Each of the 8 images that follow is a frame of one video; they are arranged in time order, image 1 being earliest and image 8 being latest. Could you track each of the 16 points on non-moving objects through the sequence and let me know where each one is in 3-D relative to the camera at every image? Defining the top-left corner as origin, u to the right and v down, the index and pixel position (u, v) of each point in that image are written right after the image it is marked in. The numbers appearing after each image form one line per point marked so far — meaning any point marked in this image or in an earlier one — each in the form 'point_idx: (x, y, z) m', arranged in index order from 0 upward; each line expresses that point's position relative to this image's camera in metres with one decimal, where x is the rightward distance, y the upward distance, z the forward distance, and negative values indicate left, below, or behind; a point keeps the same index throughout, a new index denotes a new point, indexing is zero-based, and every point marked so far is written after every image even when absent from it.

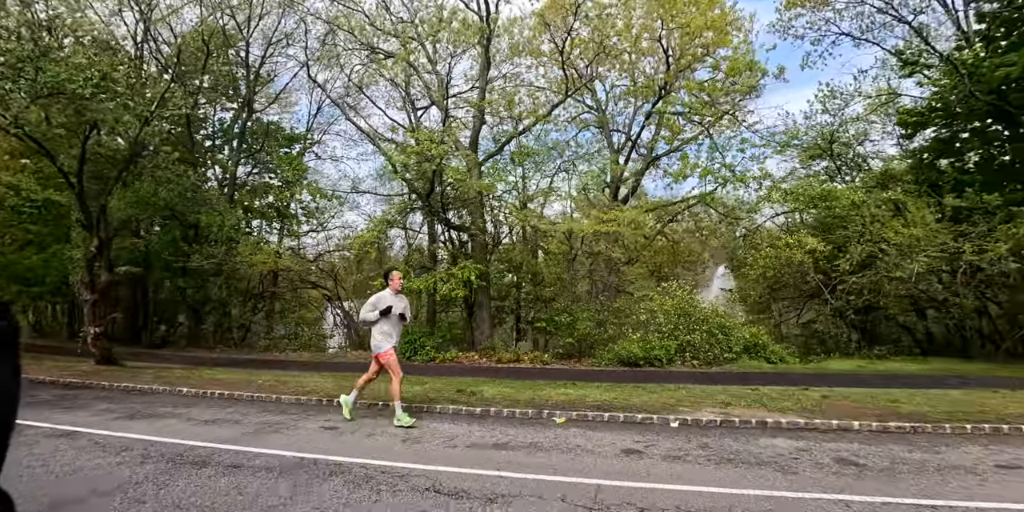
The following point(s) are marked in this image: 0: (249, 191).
0: (-9.4, +2.3, +17.8) m
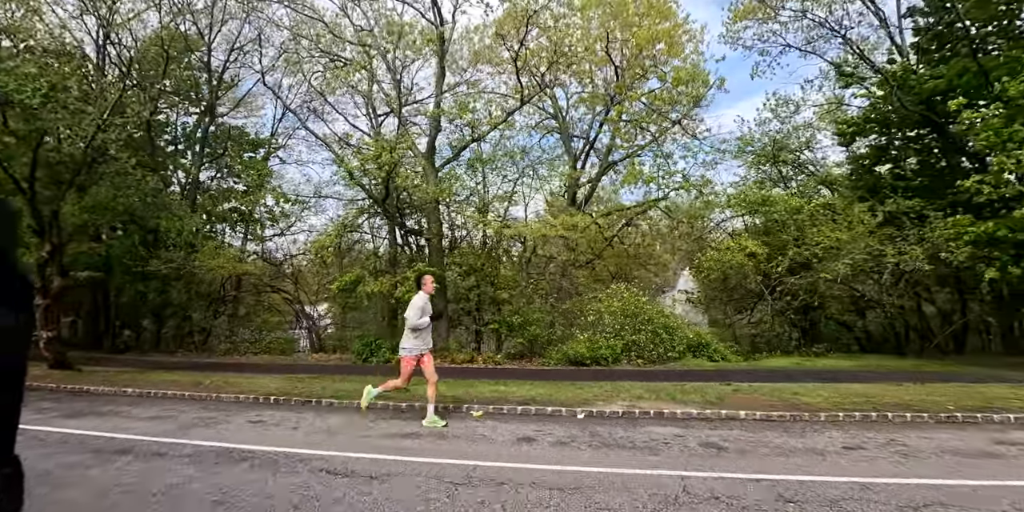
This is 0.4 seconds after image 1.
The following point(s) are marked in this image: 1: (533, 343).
0: (-10.8, +2.2, +18.0) m
1: (+0.6, -2.6, +15.3) m
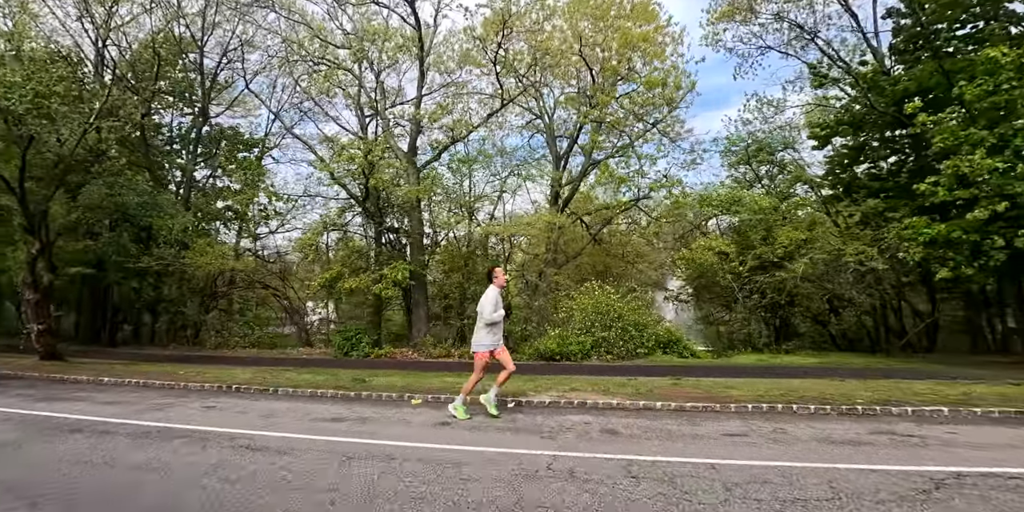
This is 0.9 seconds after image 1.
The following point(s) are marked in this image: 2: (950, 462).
0: (-11.5, +2.4, +18.8) m
1: (-0.2, -2.5, +15.8) m
2: (+4.0, -1.9, +4.7) m
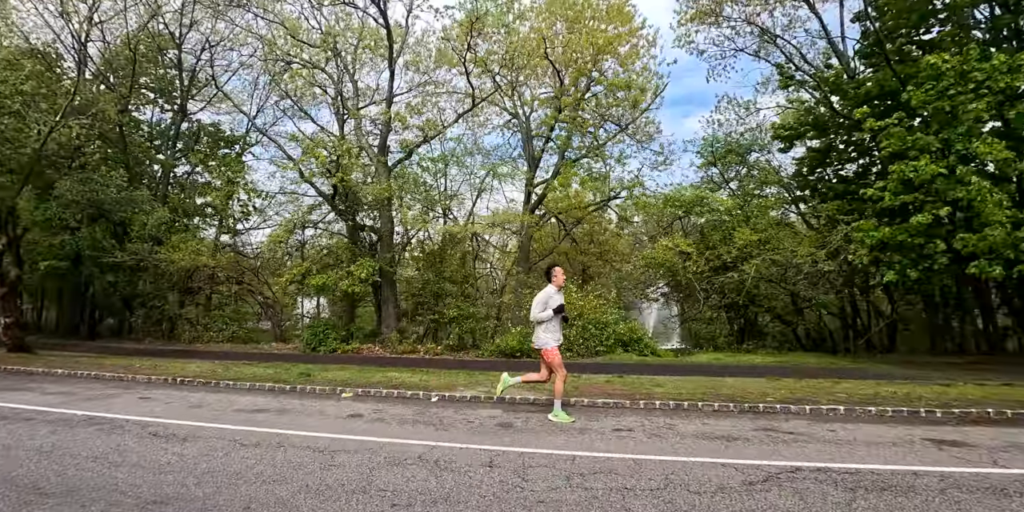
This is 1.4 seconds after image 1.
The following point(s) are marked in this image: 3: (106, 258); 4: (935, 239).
0: (-12.5, +2.5, +19.2) m
1: (-1.3, -2.5, +16.1) m
2: (+2.8, -2.0, +5.0) m
3: (-13.6, -0.1, +16.8) m
4: (+9.7, +0.4, +11.7) m
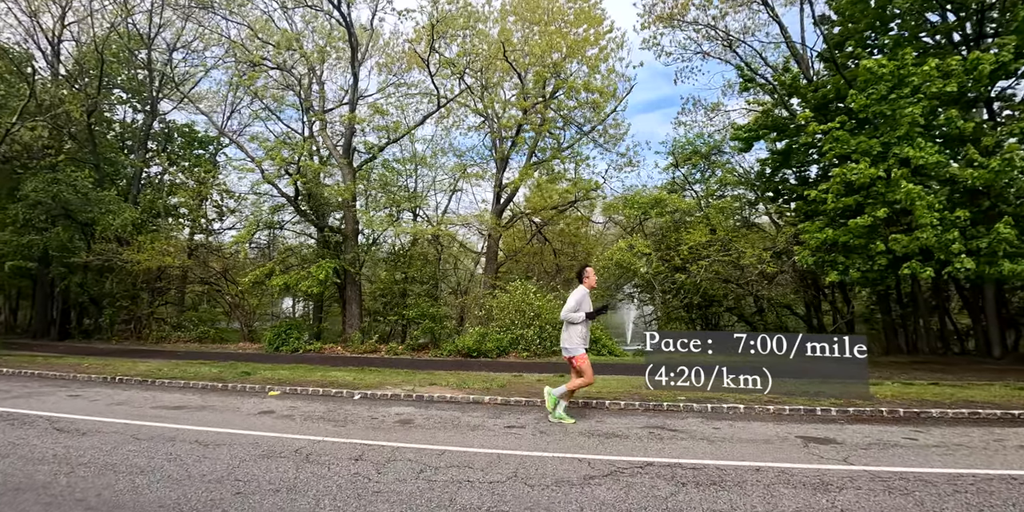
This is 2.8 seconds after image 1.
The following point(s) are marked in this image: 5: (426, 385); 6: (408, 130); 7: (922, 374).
0: (-13.7, +2.5, +19.4) m
1: (-2.5, -2.5, +16.3) m
2: (+1.5, -2.0, +5.1) m
3: (-14.8, -0.1, +17.1) m
4: (+8.5, +0.4, +11.9) m
5: (-1.5, -2.3, +8.9) m
6: (-3.7, +4.5, +18.1) m
7: (+9.3, -2.7, +11.5) m
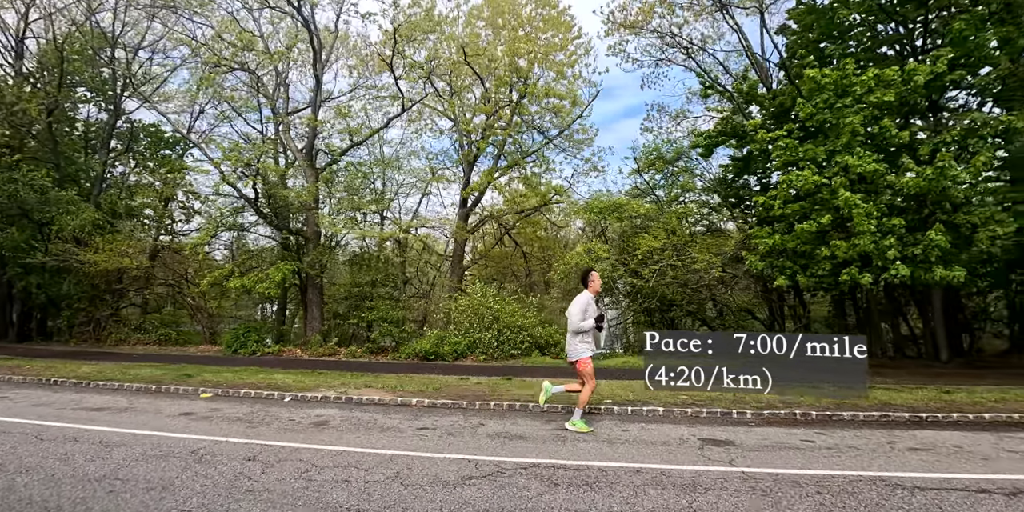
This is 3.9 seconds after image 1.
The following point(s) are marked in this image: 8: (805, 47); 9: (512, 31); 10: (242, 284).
0: (-15.0, +2.5, +19.3) m
1: (-3.8, -2.6, +16.3) m
2: (+0.5, -2.0, +5.2) m
3: (-16.0, -0.1, +16.9) m
4: (+7.3, +0.2, +12.1) m
5: (-2.6, -2.3, +8.9) m
6: (-4.9, +4.4, +18.2) m
7: (+8.2, -2.8, +11.7) m
8: (+8.7, +6.1, +14.9) m
9: (0.0, +8.3, +18.8) m
10: (-8.3, -0.9, +15.6) m
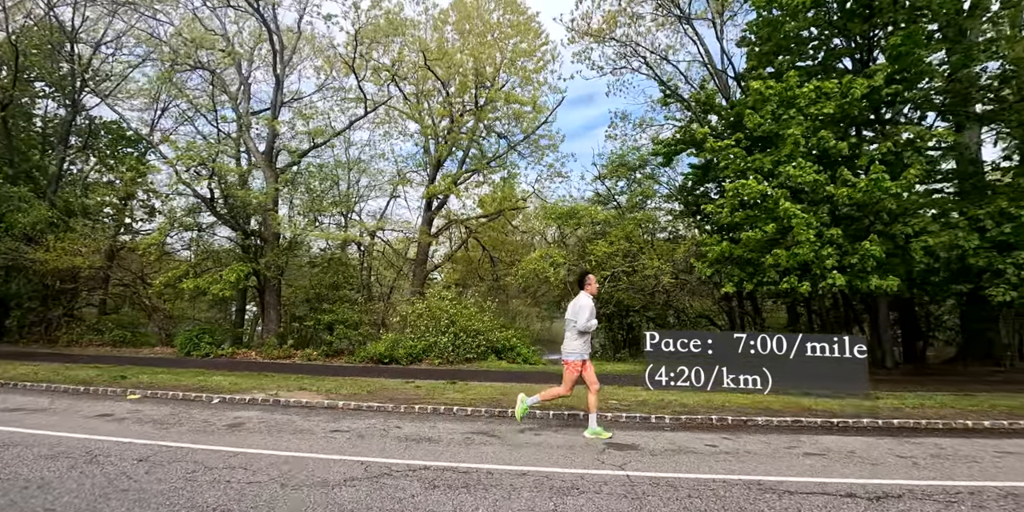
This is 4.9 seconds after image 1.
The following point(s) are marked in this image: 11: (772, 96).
0: (-16.3, +2.6, +19.0) m
1: (-5.1, -2.7, +16.2) m
2: (-0.6, -2.1, +5.3) m
3: (-17.3, 0.0, +16.5) m
4: (+6.1, 0.0, +12.3) m
5: (-3.8, -2.3, +8.9) m
6: (-6.2, +4.4, +18.1) m
7: (+6.9, -3.0, +11.9) m
8: (+7.5, +5.9, +15.2) m
9: (-1.2, +8.2, +18.9) m
10: (-9.6, -0.9, +15.5) m
11: (+6.1, +3.7, +11.8) m
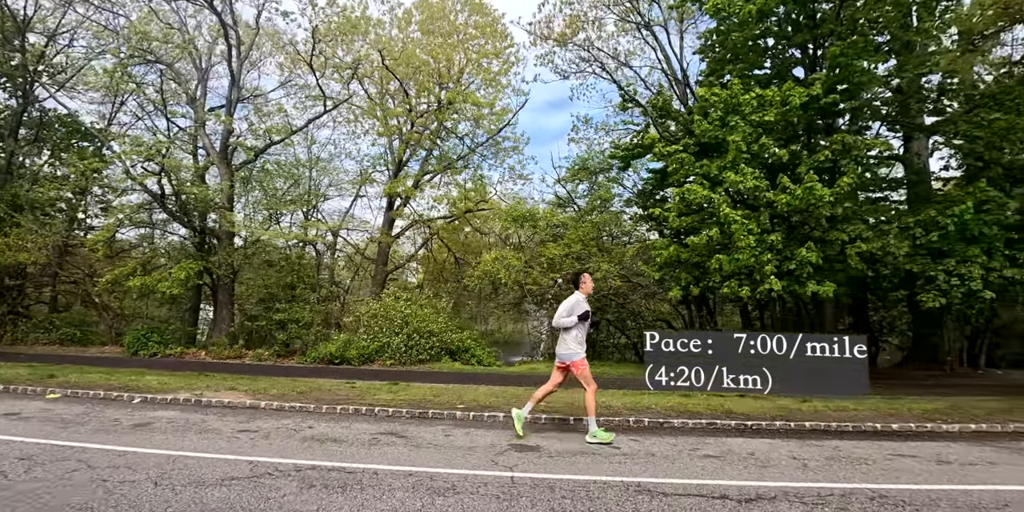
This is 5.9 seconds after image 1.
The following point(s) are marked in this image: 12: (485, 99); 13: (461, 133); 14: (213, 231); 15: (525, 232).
0: (-17.8, +2.7, +18.5) m
1: (-6.5, -2.7, +16.1) m
2: (-1.7, -2.1, +5.3) m
3: (-18.7, +0.2, +16.0) m
4: (+4.9, -0.1, +12.5) m
5: (-4.9, -2.3, +8.8) m
6: (-7.6, +4.4, +18.0) m
7: (+5.7, -3.2, +12.1) m
8: (+6.2, +5.8, +15.4) m
9: (-2.6, +8.2, +18.9) m
10: (-11.0, -0.8, +15.2) m
11: (+4.9, +3.6, +12.0) m
12: (-1.0, +5.7, +18.5) m
13: (-1.8, +4.6, +18.8) m
14: (-9.7, +0.8, +16.6) m
15: (+0.6, +0.9, +17.0) m
